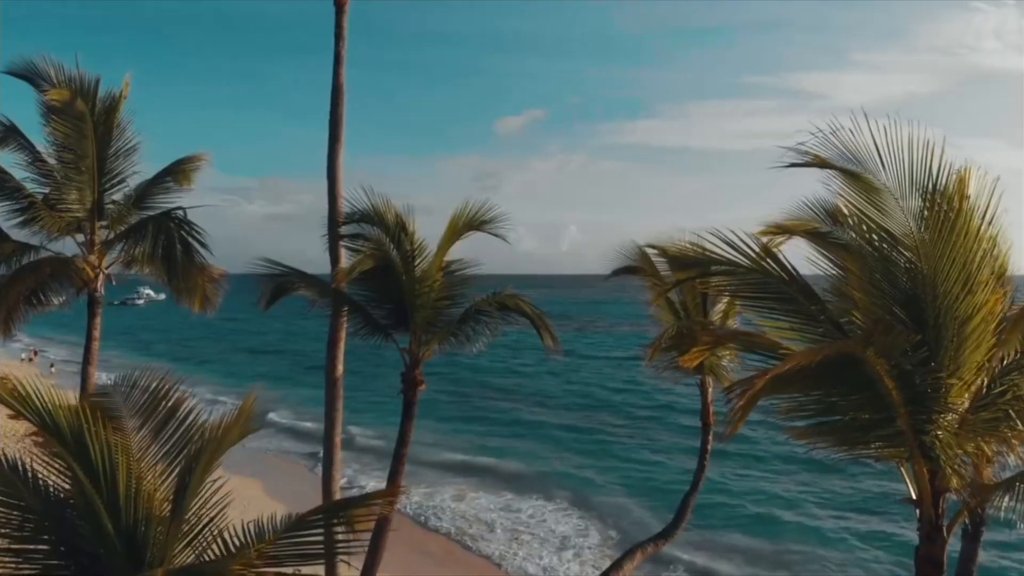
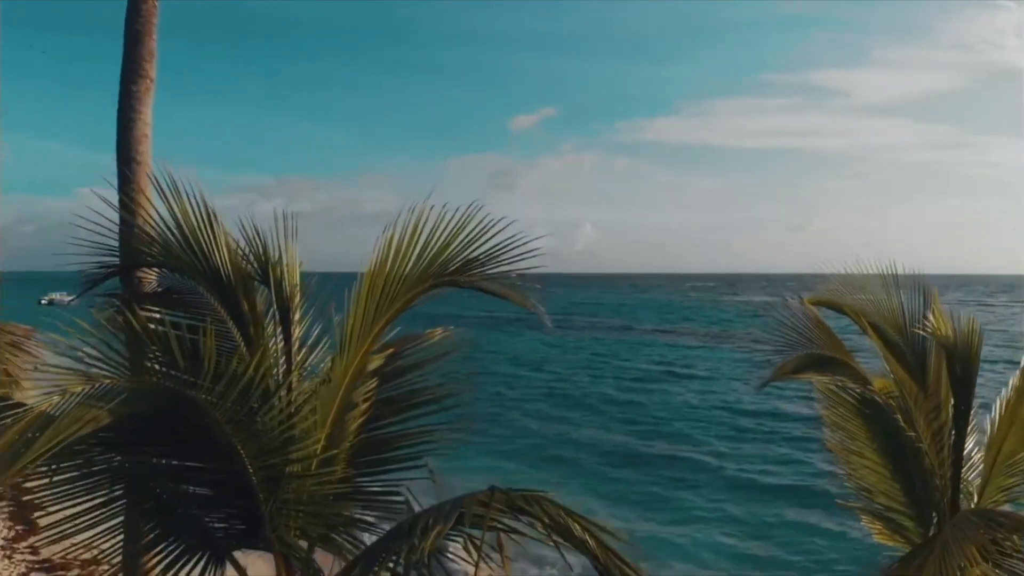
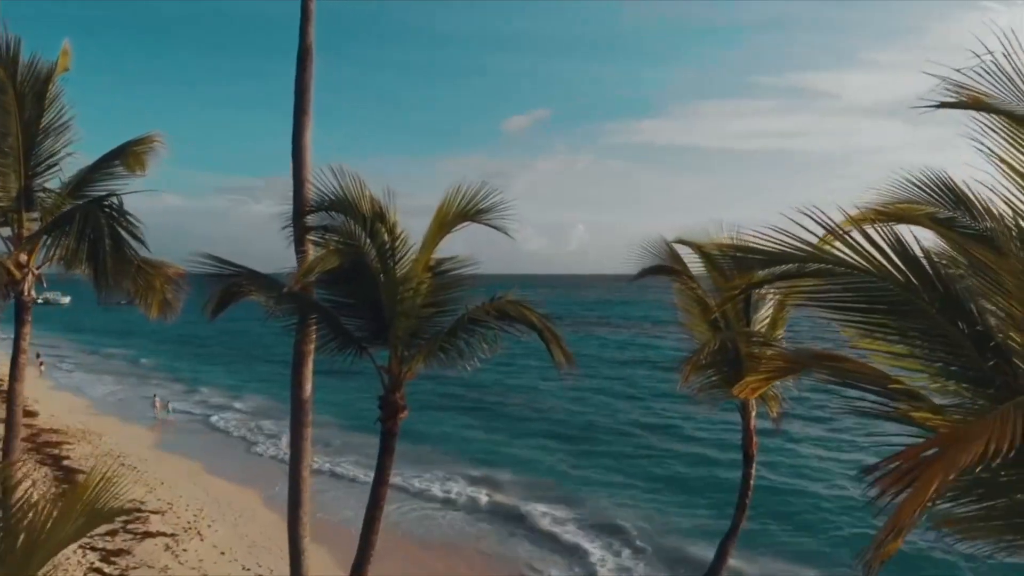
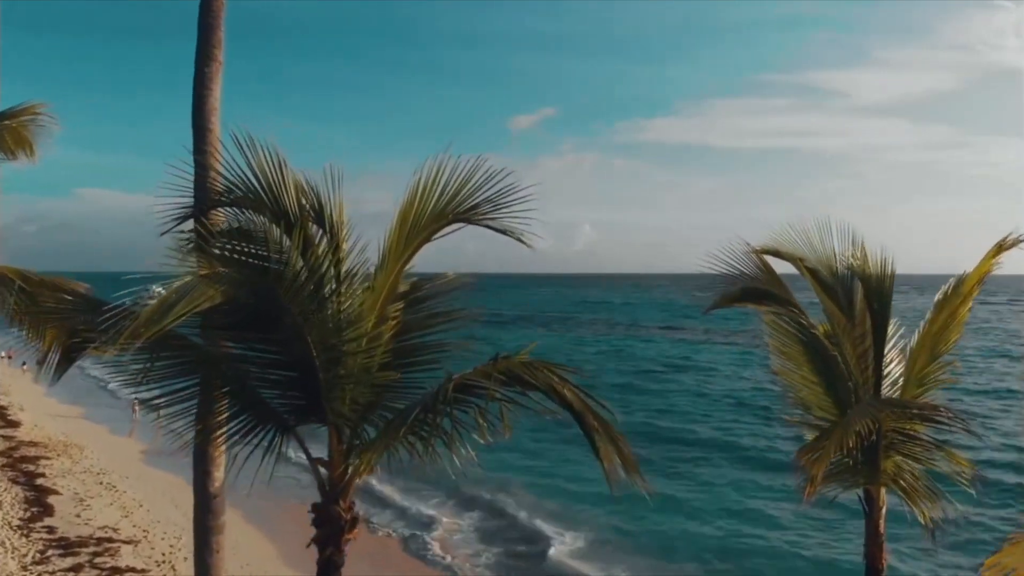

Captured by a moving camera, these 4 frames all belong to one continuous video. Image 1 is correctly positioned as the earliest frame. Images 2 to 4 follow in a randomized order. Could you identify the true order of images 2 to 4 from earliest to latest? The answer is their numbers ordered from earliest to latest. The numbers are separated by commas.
3, 4, 2
